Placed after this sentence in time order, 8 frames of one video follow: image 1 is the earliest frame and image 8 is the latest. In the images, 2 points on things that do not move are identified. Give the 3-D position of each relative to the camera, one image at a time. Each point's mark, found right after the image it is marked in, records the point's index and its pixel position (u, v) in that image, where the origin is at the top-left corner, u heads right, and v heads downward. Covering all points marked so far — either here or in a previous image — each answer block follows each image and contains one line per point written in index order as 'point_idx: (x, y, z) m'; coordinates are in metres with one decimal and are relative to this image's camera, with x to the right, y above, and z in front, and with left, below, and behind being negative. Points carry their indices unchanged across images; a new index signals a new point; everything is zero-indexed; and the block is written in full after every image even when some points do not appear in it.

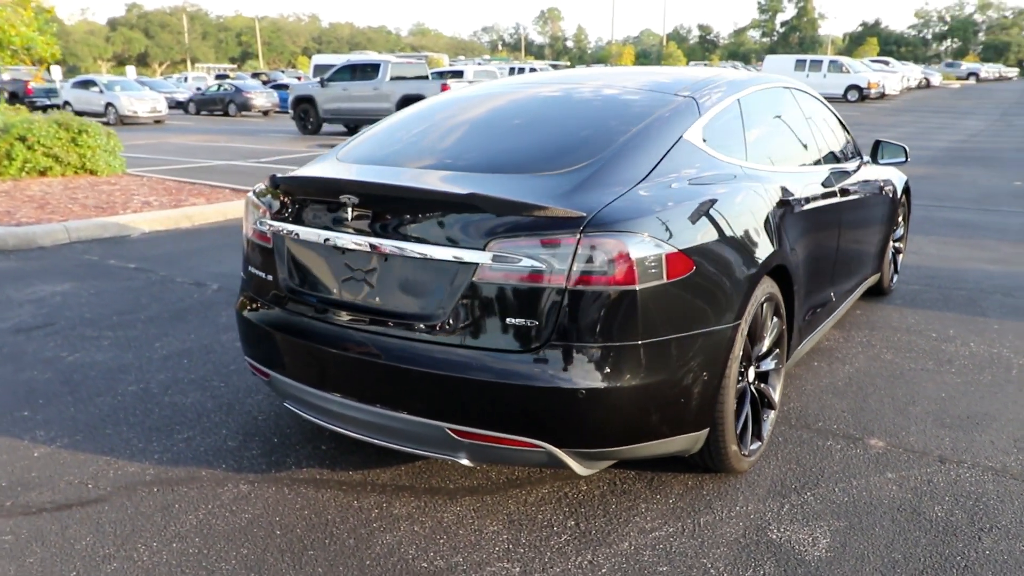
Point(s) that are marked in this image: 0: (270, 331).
0: (-1.0, -0.2, +3.3) m
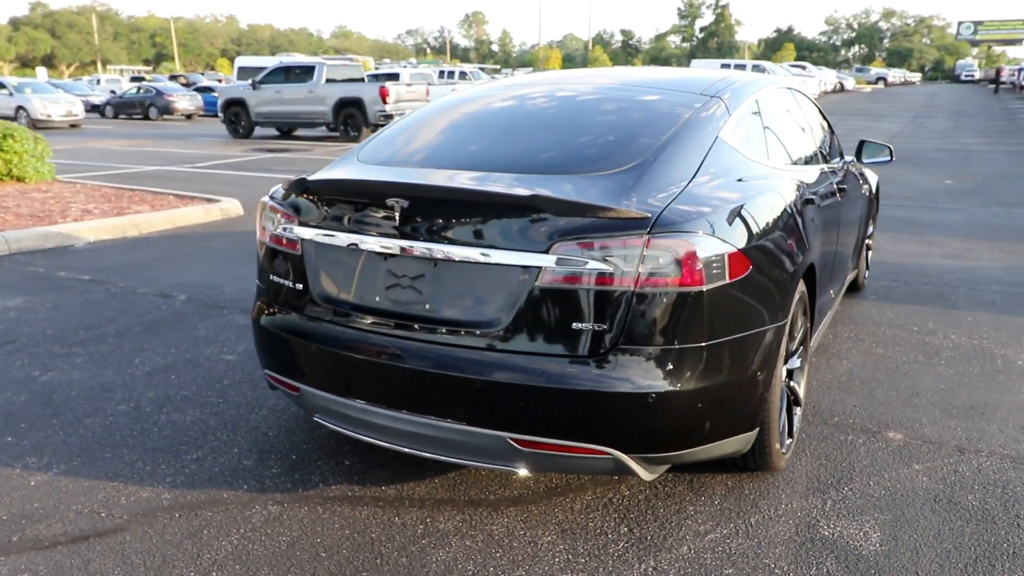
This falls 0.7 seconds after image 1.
0: (-0.8, -0.2, +3.2) m
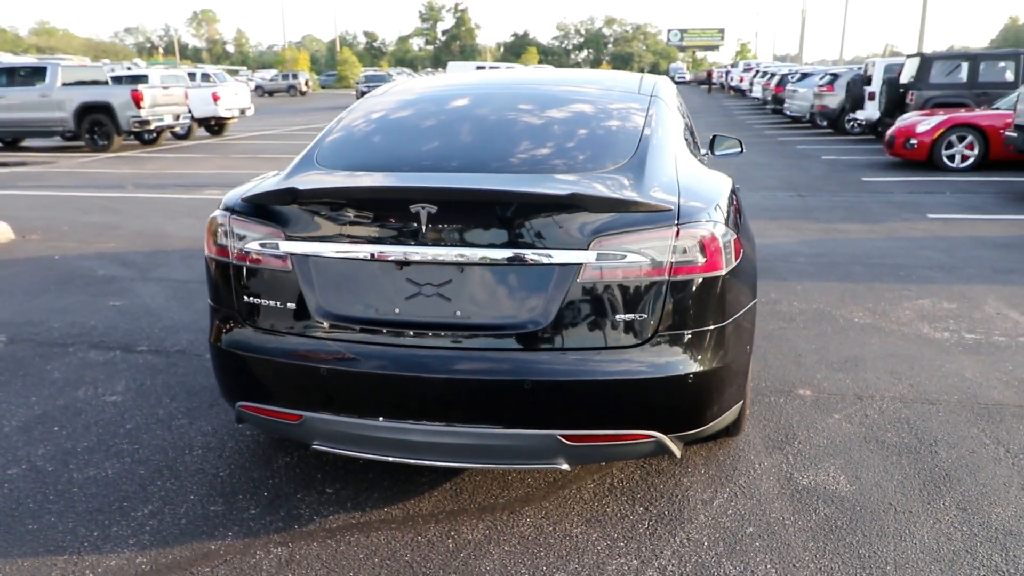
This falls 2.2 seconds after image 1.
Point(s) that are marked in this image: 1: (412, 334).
0: (-0.8, -0.3, +2.9) m
1: (-0.3, -0.2, +2.8) m
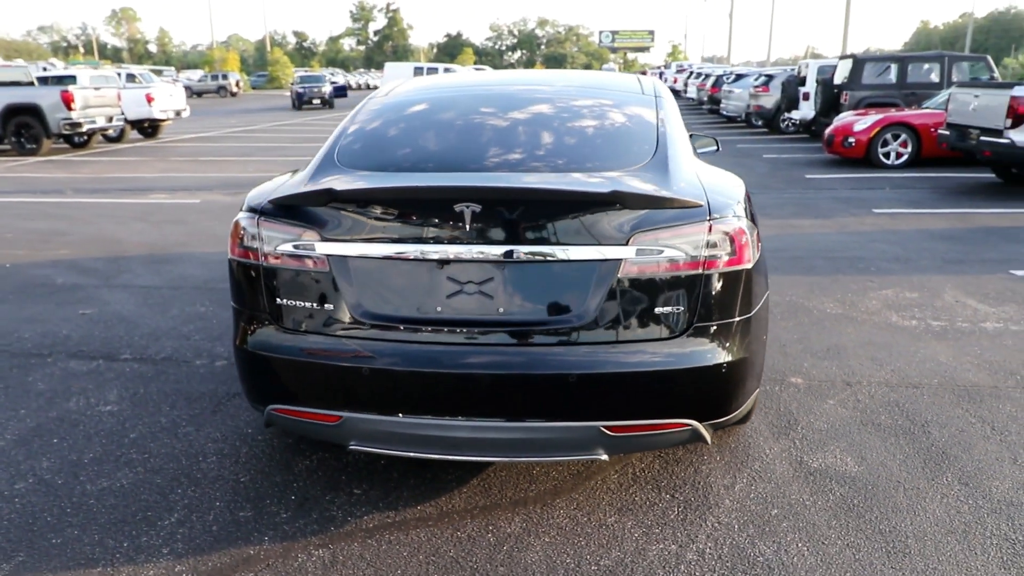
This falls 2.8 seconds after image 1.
0: (-0.6, -0.3, +2.9) m
1: (-0.2, -0.2, +2.9) m
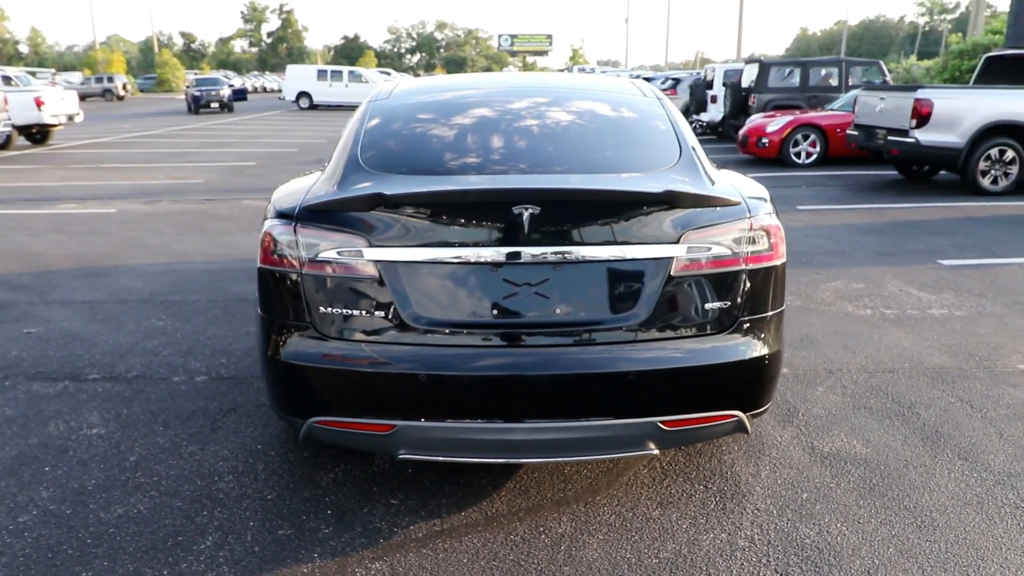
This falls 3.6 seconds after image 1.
0: (-0.4, -0.3, +2.9) m
1: (0.0, -0.2, +2.9) m
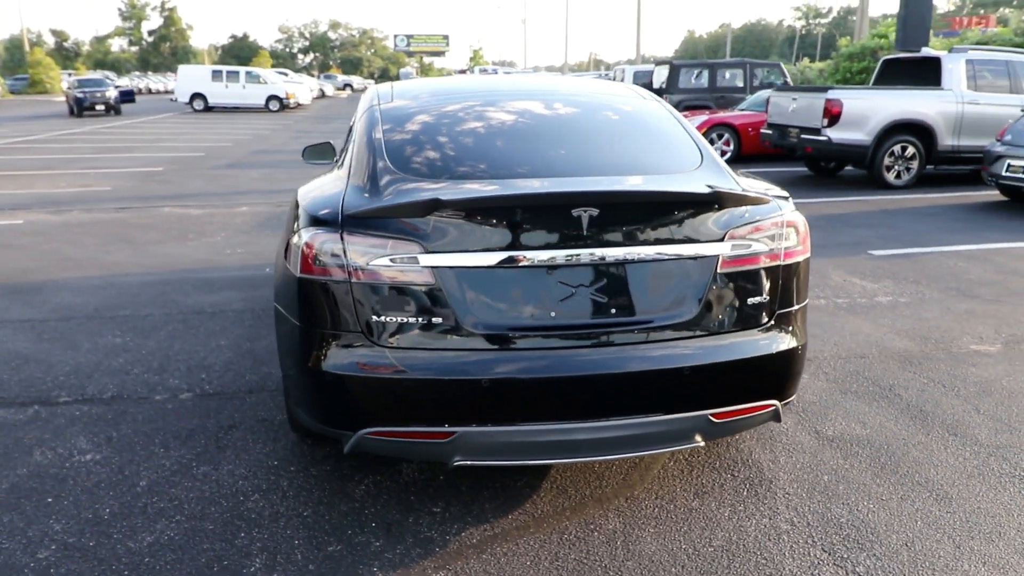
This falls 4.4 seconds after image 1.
0: (-0.2, -0.3, +2.8) m
1: (+0.2, -0.2, +2.9) m
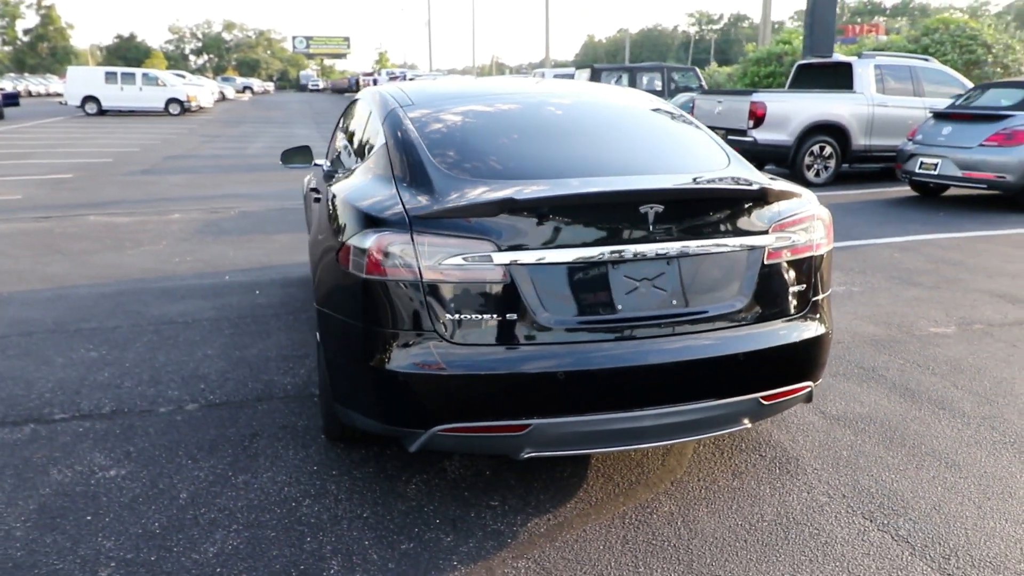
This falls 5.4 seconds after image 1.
0: (0.0, -0.3, +2.9) m
1: (+0.4, -0.2, +3.0) m
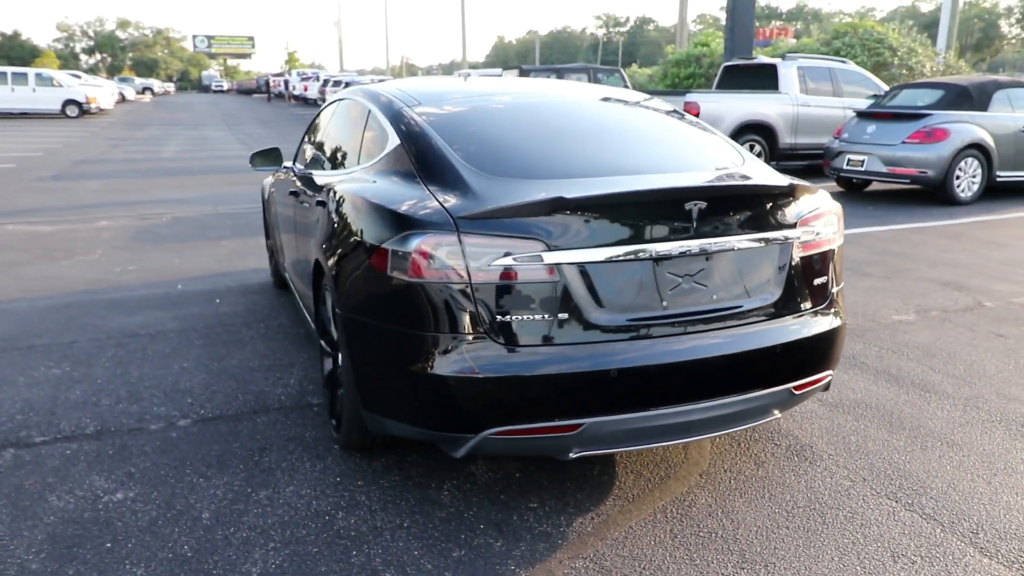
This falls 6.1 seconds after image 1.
0: (+0.2, -0.3, +2.9) m
1: (+0.6, -0.1, +3.1) m
